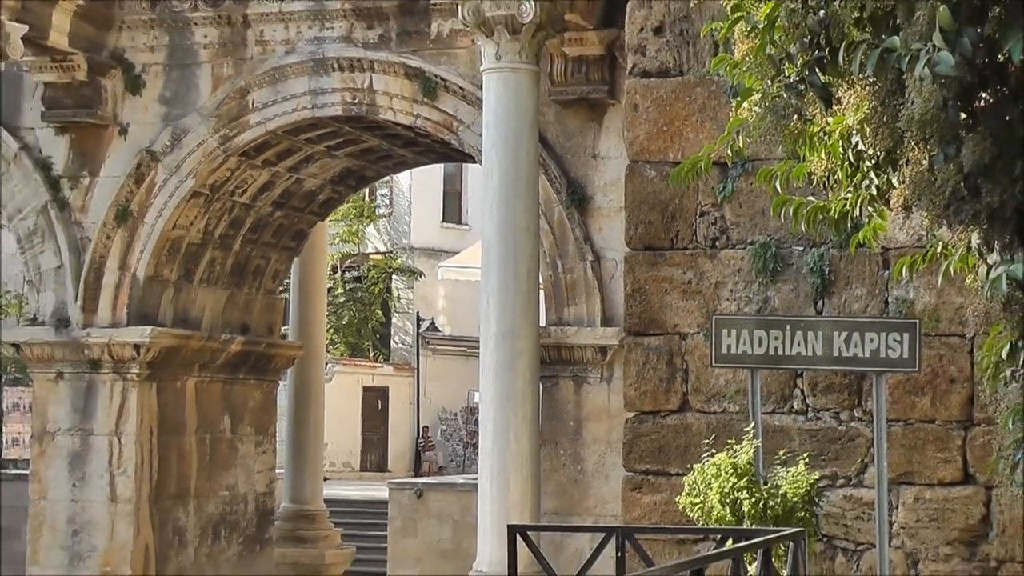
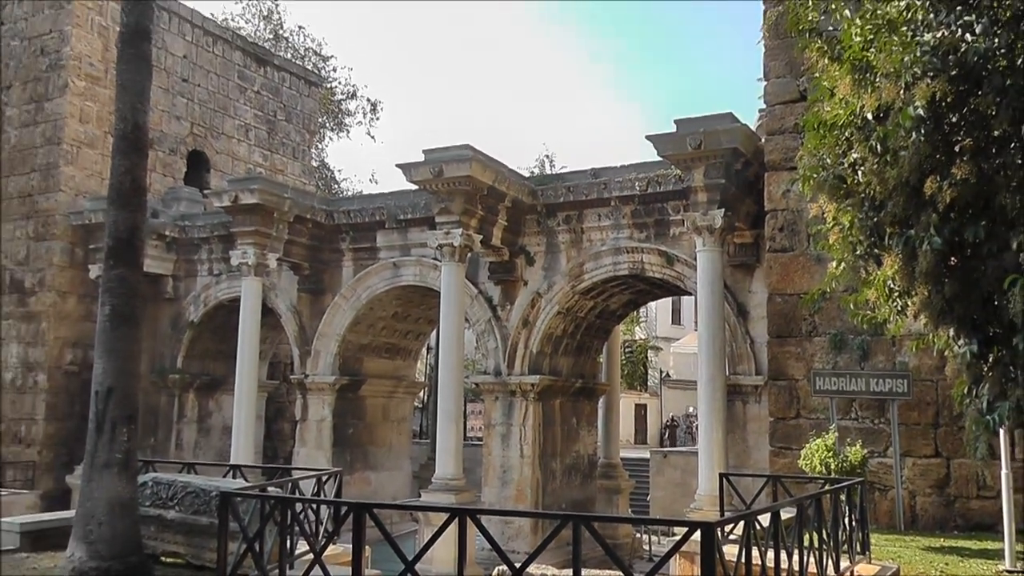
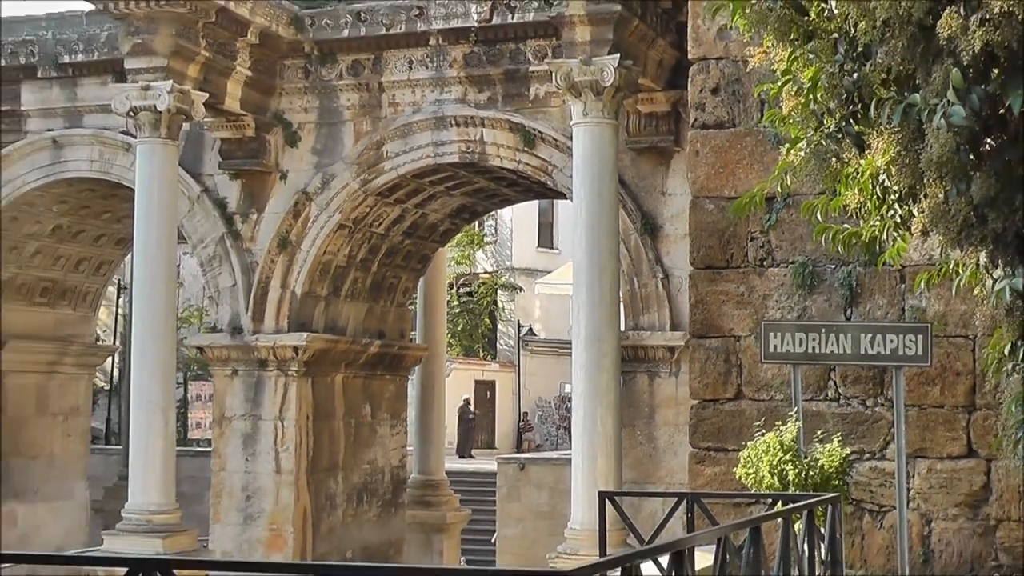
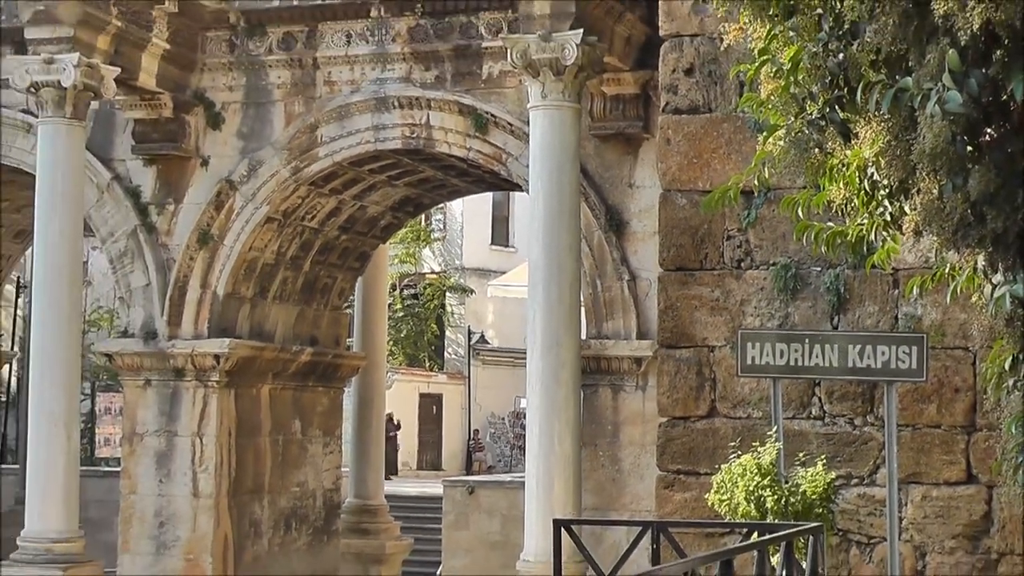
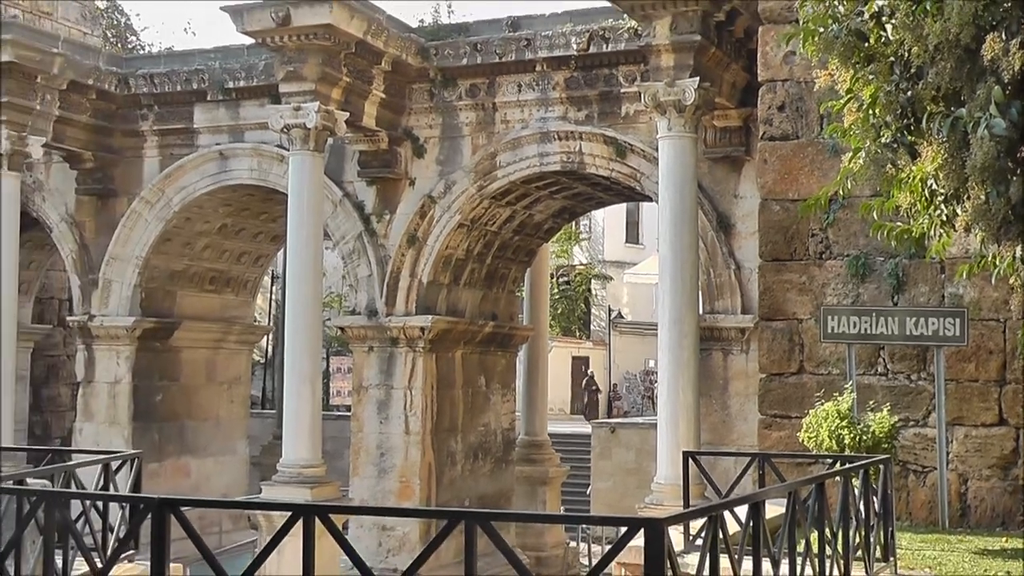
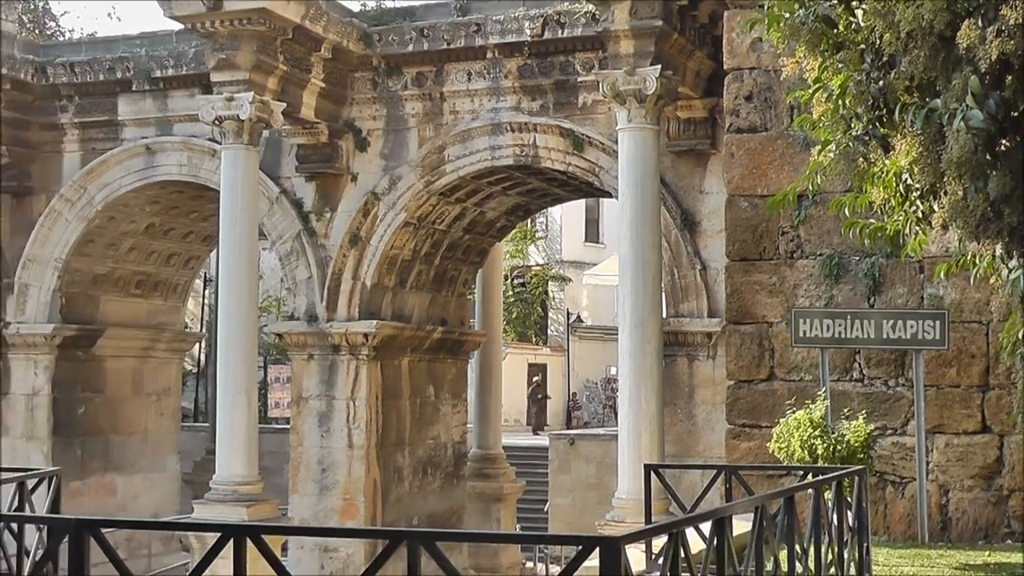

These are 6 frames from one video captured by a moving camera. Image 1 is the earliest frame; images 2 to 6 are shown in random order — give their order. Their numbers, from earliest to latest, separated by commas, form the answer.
4, 3, 6, 5, 2
